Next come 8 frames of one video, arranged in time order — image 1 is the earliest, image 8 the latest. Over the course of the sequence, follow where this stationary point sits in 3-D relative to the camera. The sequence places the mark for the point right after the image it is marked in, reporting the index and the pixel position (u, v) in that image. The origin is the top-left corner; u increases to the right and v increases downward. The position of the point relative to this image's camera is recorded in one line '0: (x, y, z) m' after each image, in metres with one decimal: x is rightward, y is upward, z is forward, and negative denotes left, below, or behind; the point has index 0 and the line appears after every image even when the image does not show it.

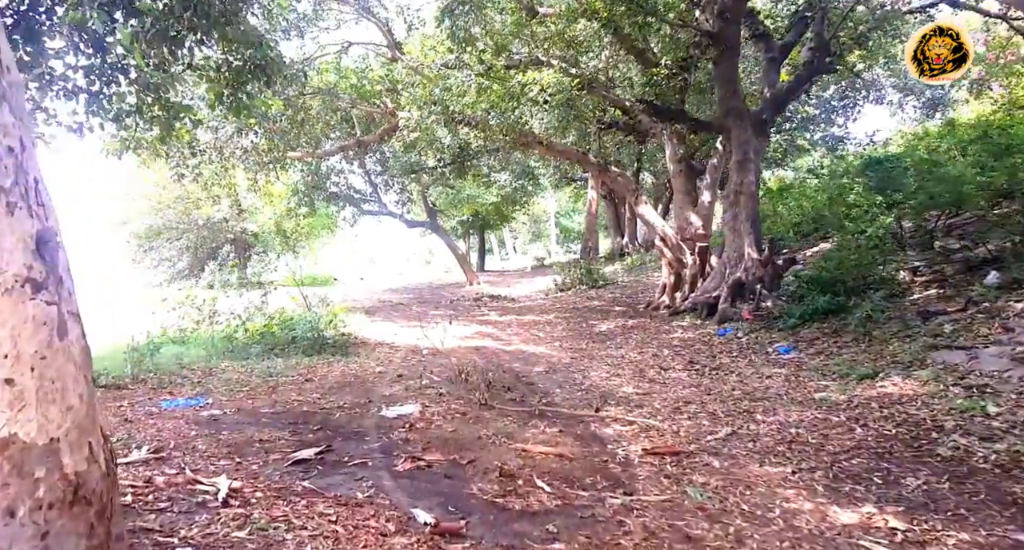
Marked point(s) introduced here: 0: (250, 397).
0: (-2.0, -0.9, +4.4) m
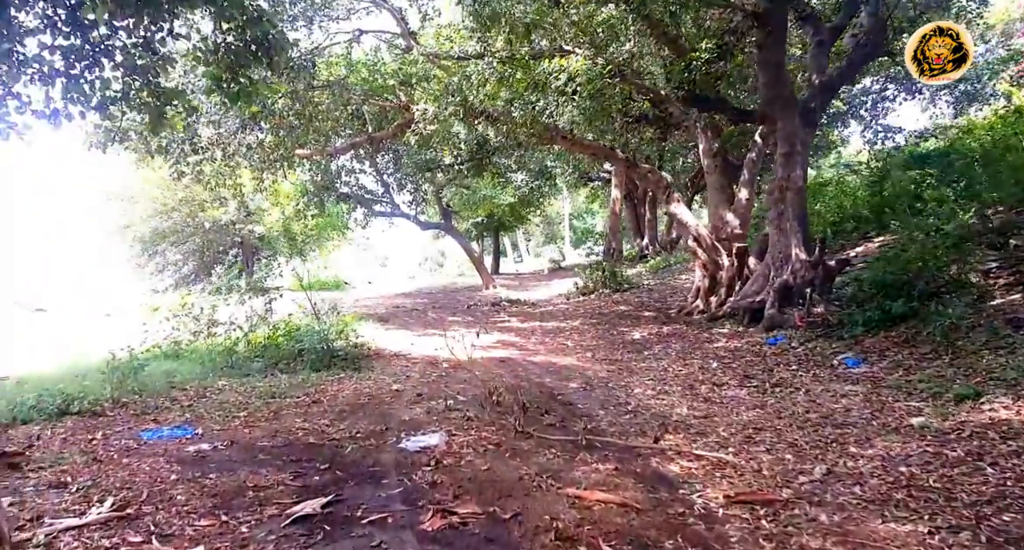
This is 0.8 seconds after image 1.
0: (-1.7, -1.0, +3.8) m
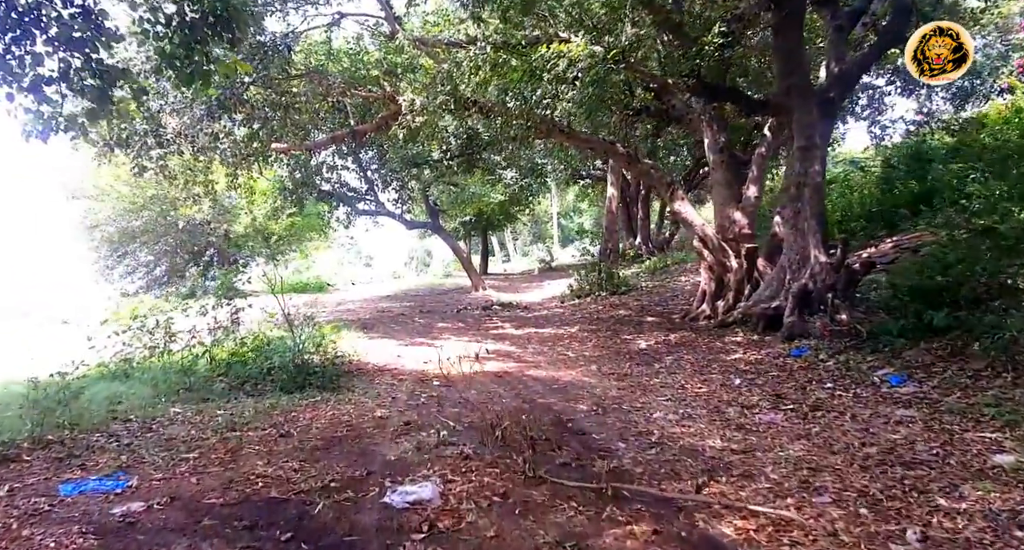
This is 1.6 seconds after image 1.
0: (-1.7, -1.0, +3.1) m
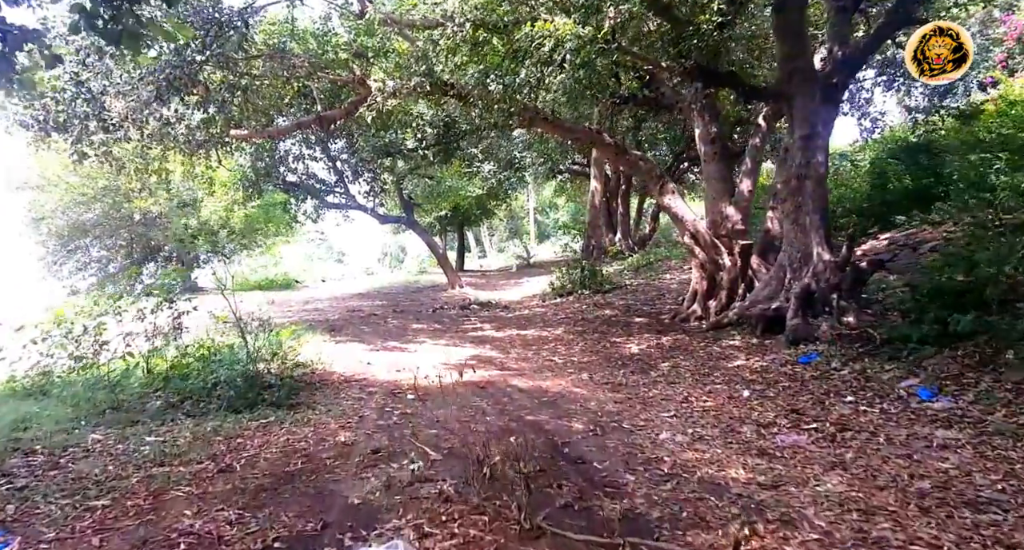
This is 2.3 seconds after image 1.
0: (-1.7, -1.0, +2.5) m
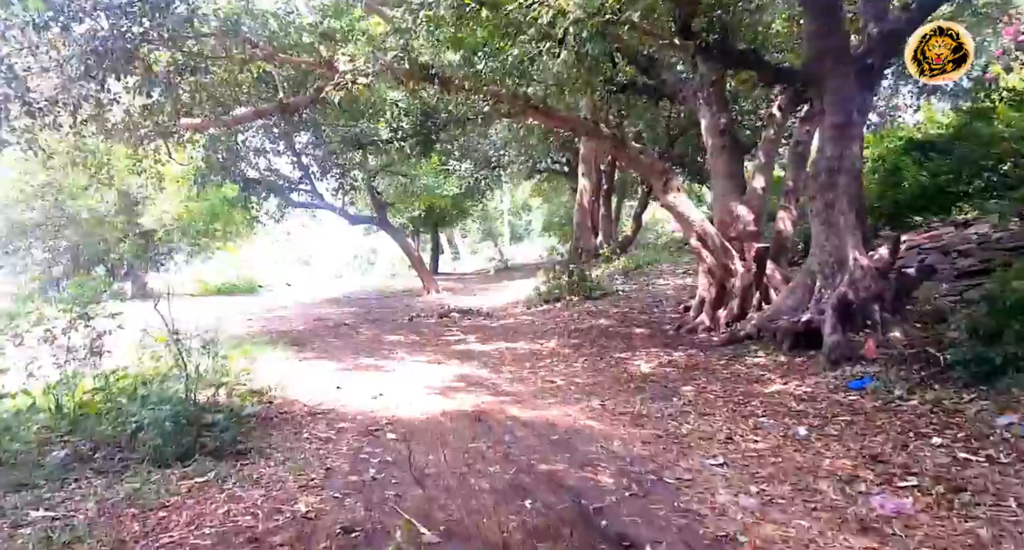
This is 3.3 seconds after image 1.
0: (-1.5, -1.1, +1.5) m
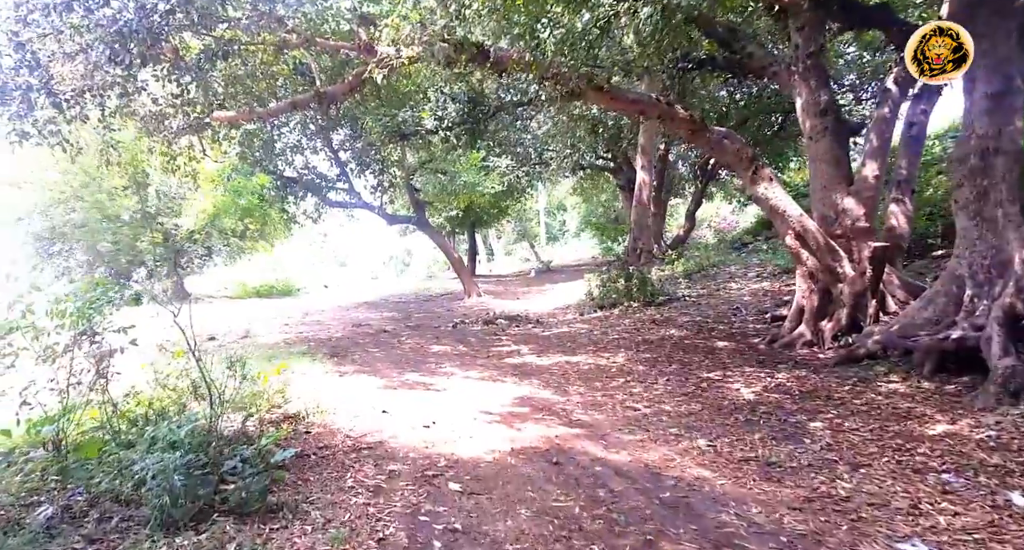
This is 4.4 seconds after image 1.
0: (-1.1, -1.2, +0.6) m
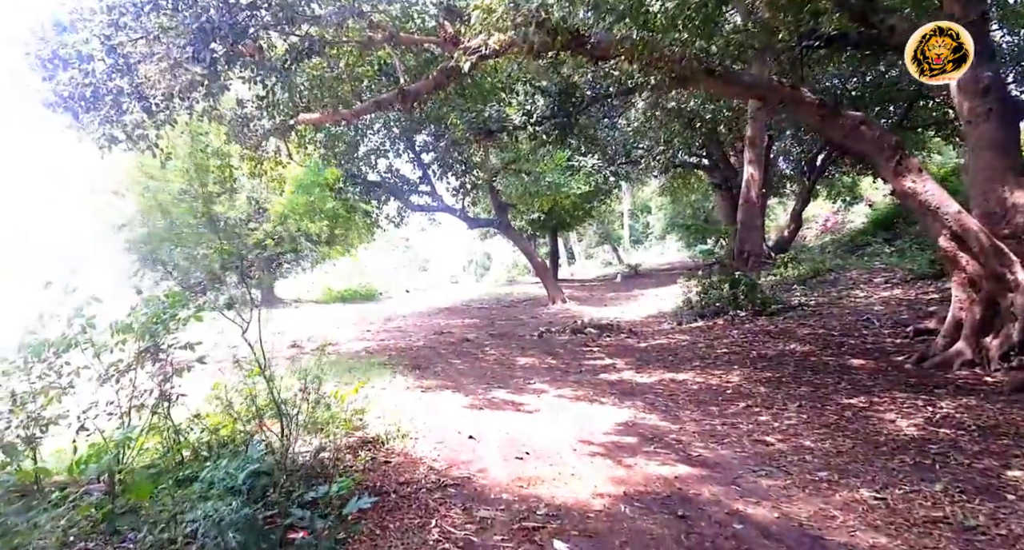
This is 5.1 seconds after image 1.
0: (-0.9, -1.2, +0.1) m
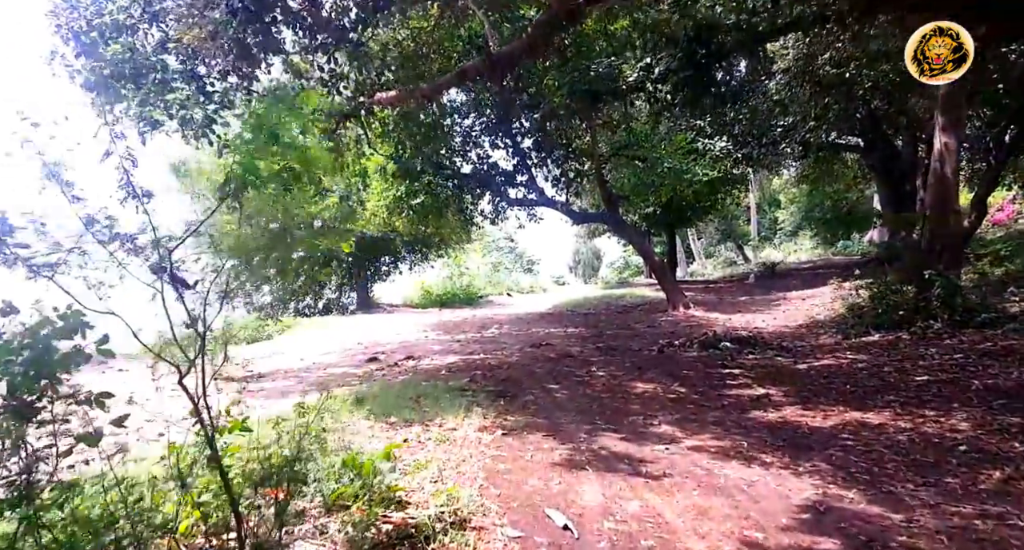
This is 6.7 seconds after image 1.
0: (-1.2, -1.2, -1.3) m
